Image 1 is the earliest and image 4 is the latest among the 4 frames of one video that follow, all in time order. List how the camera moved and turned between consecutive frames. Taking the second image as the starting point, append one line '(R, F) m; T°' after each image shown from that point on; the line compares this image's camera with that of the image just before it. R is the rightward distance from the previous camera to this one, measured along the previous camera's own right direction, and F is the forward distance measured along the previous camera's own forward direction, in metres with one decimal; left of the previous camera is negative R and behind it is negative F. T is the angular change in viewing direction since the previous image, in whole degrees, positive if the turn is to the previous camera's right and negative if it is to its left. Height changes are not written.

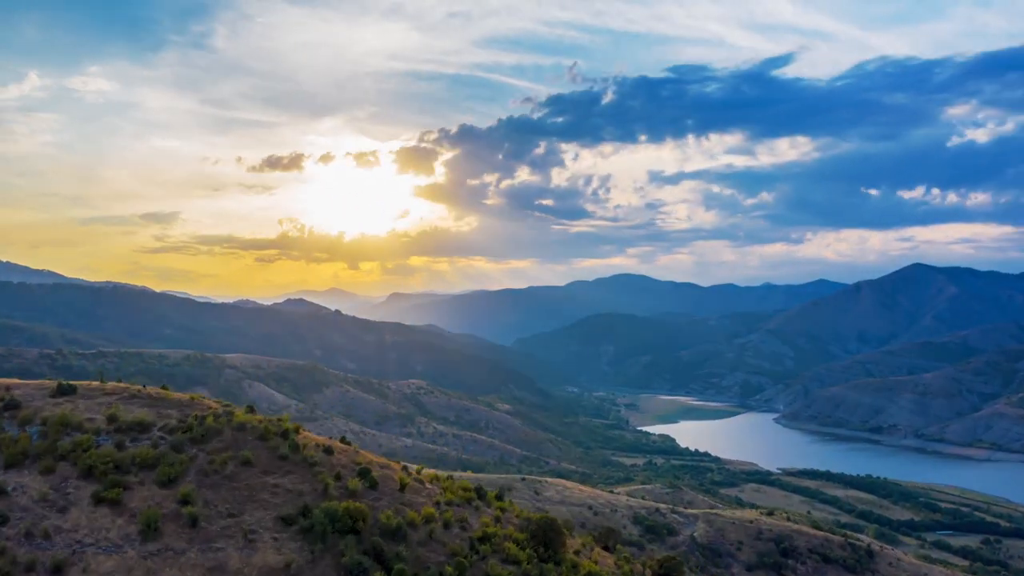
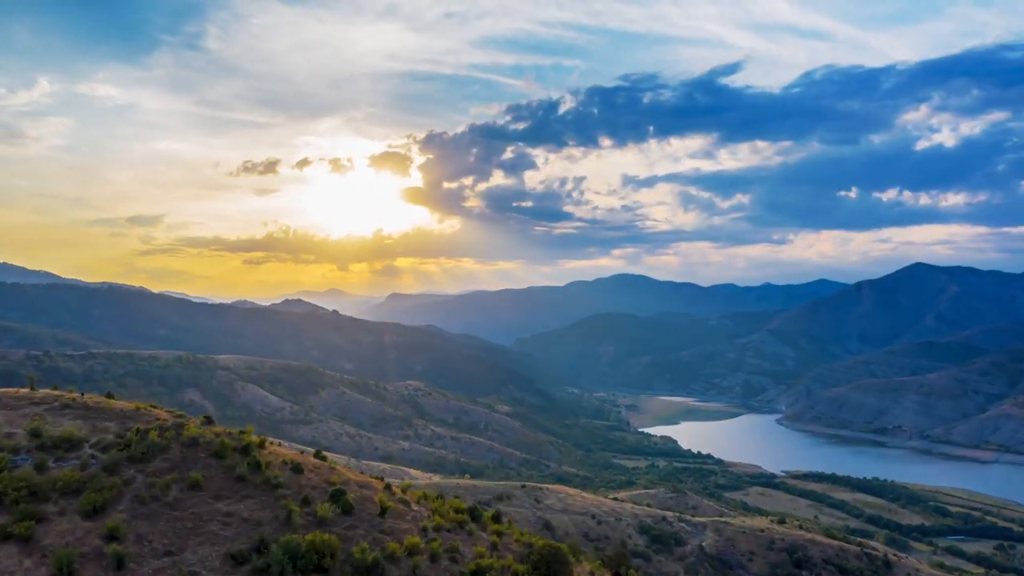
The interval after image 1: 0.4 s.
(0.0, +1.7) m; 0°
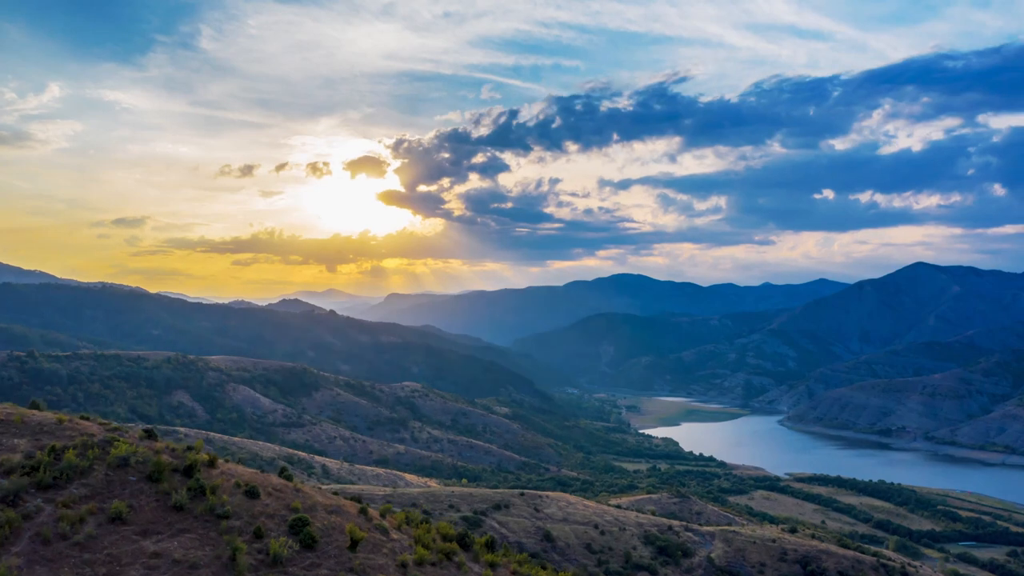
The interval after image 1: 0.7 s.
(0.0, +1.7) m; 0°
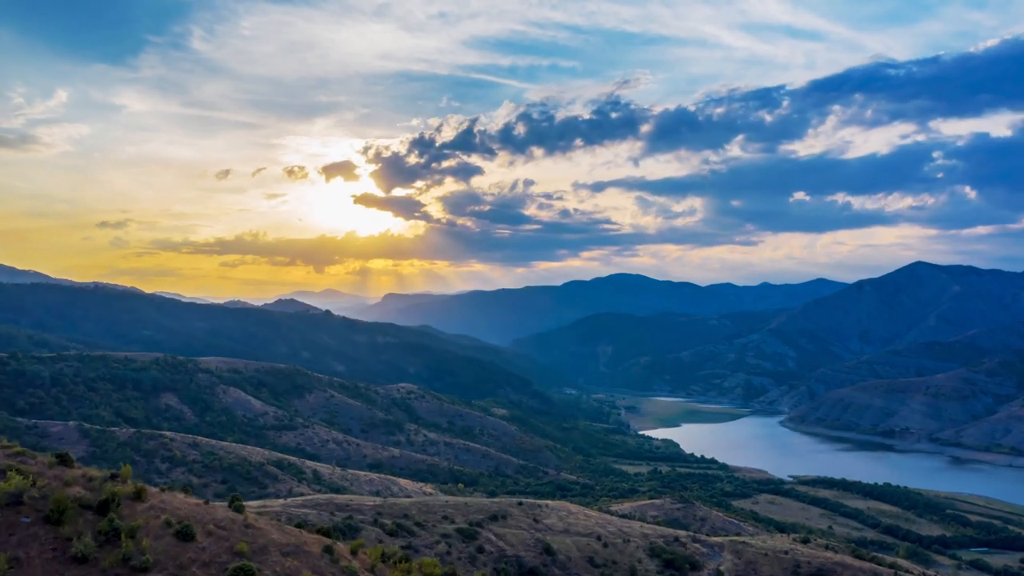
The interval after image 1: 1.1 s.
(0.0, +1.7) m; 0°
